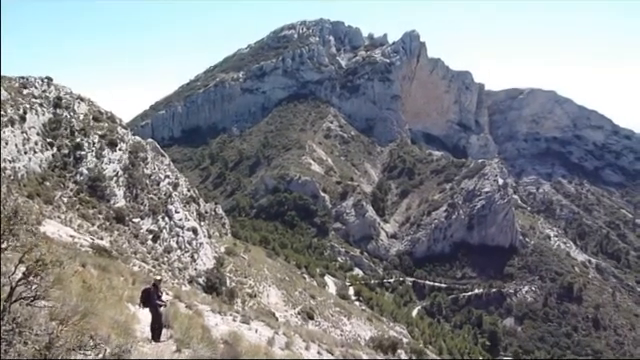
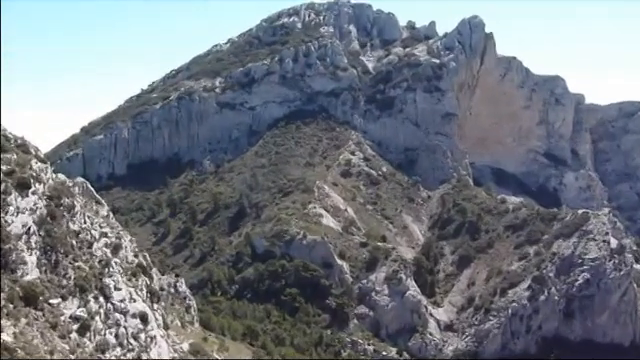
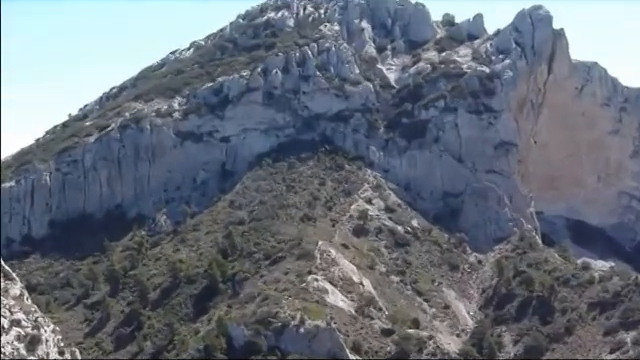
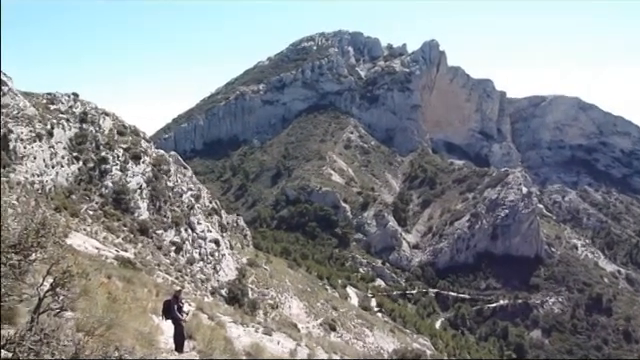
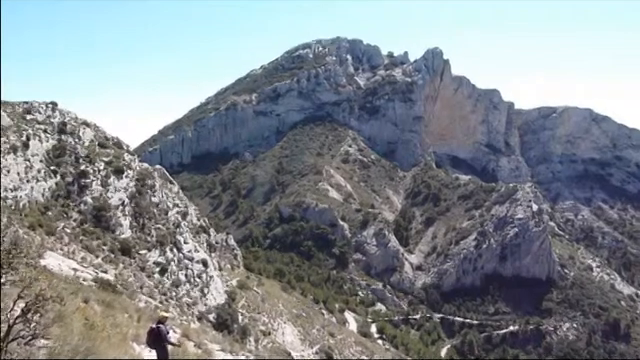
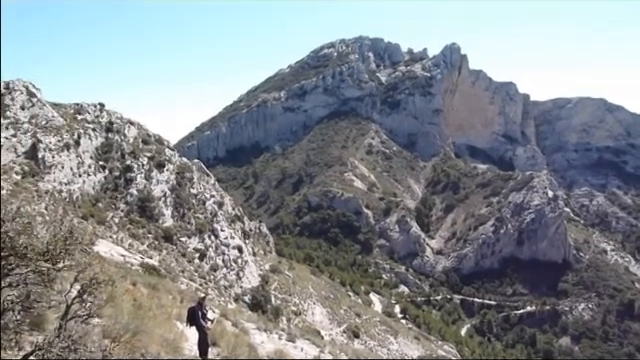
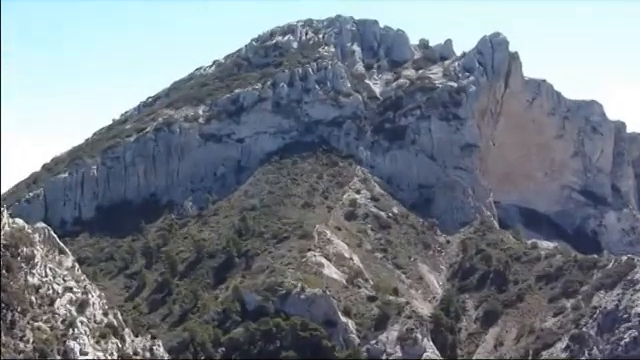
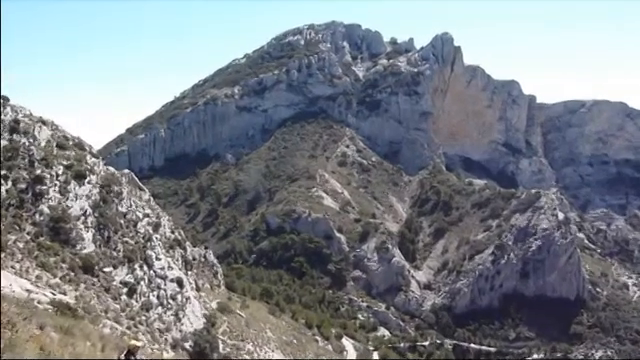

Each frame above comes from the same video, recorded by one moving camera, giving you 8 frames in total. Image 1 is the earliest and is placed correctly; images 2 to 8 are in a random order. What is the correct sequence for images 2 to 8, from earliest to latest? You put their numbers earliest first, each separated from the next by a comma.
4, 6, 5, 8, 2, 7, 3
